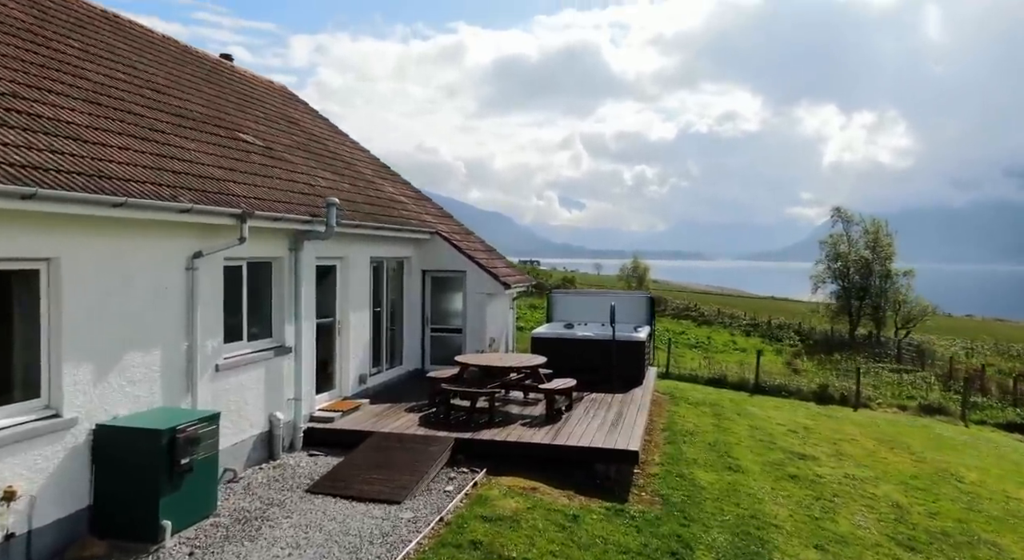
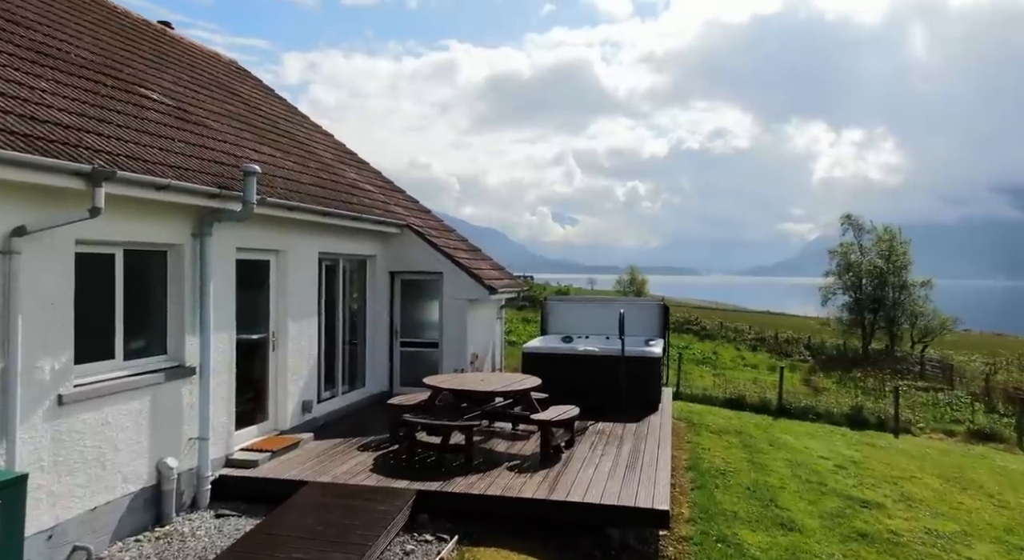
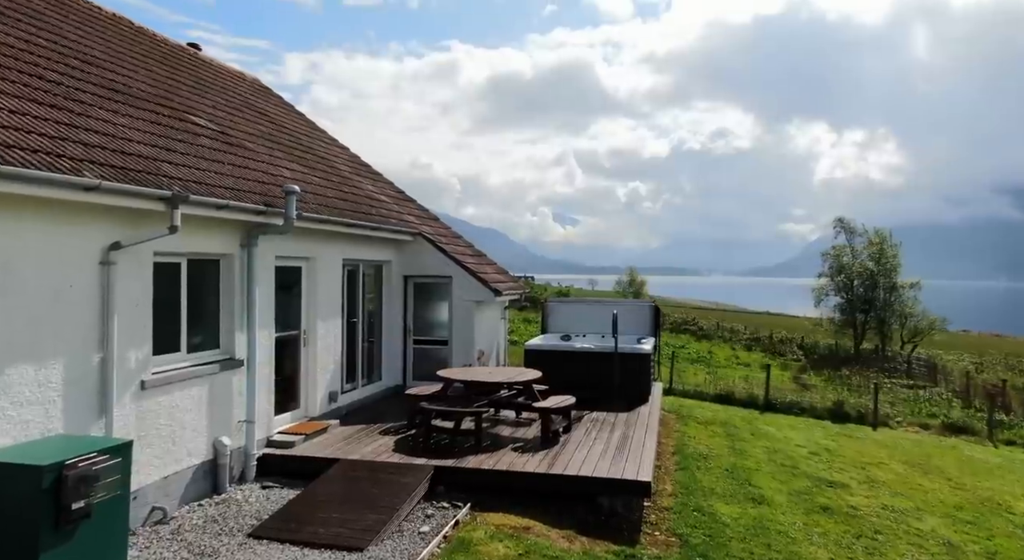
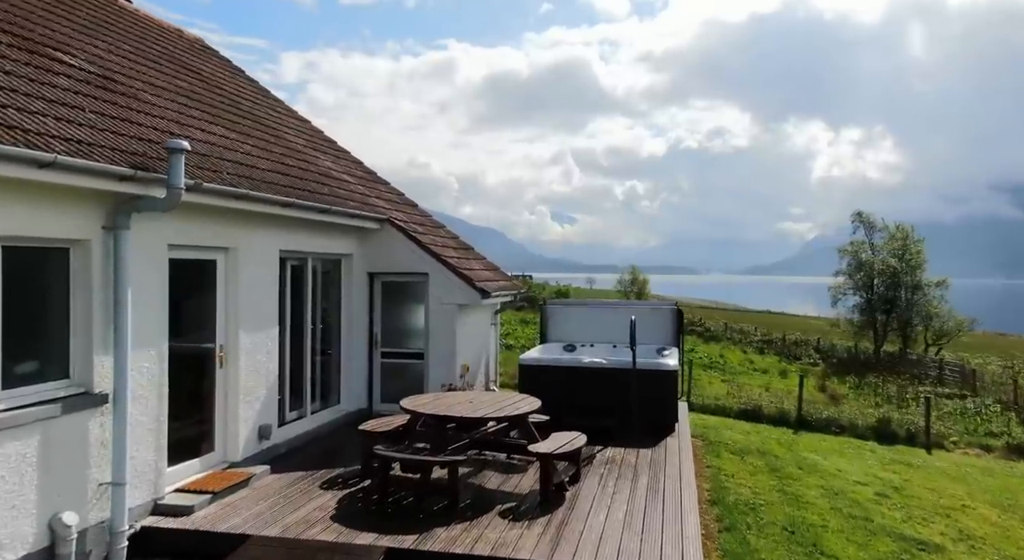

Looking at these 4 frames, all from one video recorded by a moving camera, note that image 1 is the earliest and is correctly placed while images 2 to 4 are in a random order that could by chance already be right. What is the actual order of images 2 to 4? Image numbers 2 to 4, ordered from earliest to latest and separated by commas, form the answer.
3, 2, 4
